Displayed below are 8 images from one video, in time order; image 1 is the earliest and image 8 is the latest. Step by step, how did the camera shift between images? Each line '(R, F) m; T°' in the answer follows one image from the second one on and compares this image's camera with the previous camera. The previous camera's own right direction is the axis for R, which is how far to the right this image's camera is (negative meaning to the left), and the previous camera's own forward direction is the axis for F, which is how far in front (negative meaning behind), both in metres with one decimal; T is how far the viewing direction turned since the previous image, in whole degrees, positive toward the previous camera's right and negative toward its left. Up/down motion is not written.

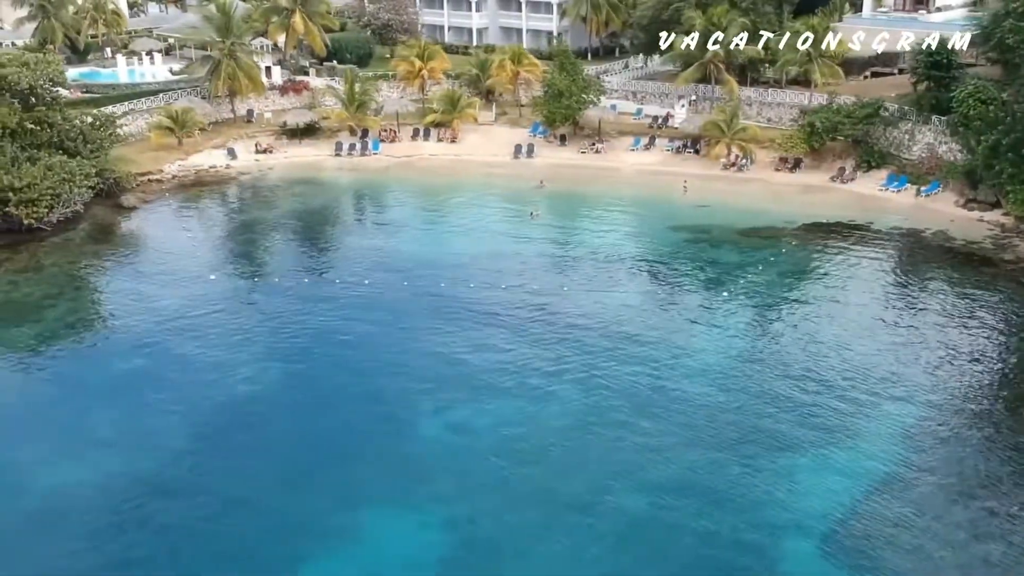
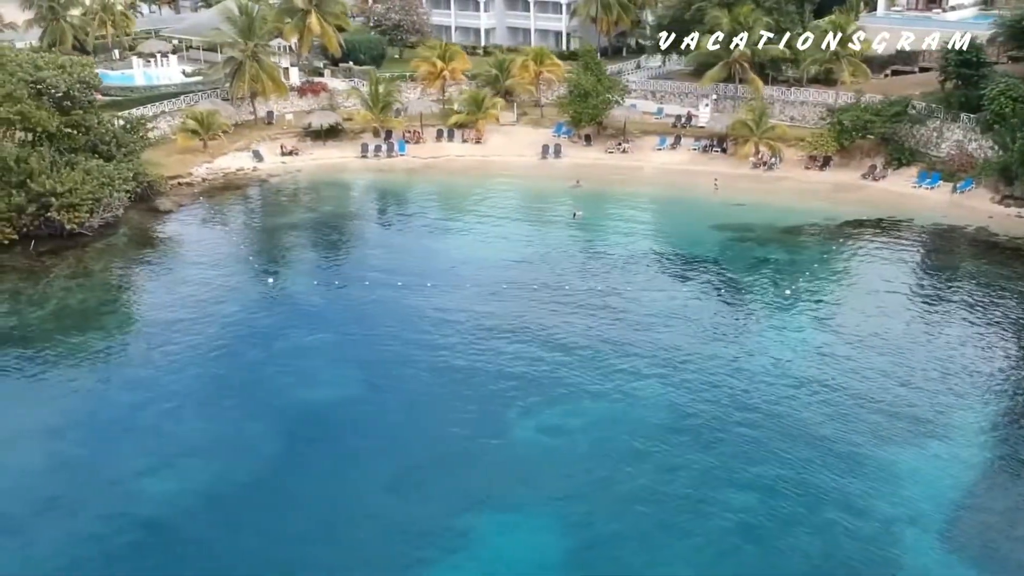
(-3.5, +0.1) m; +2°
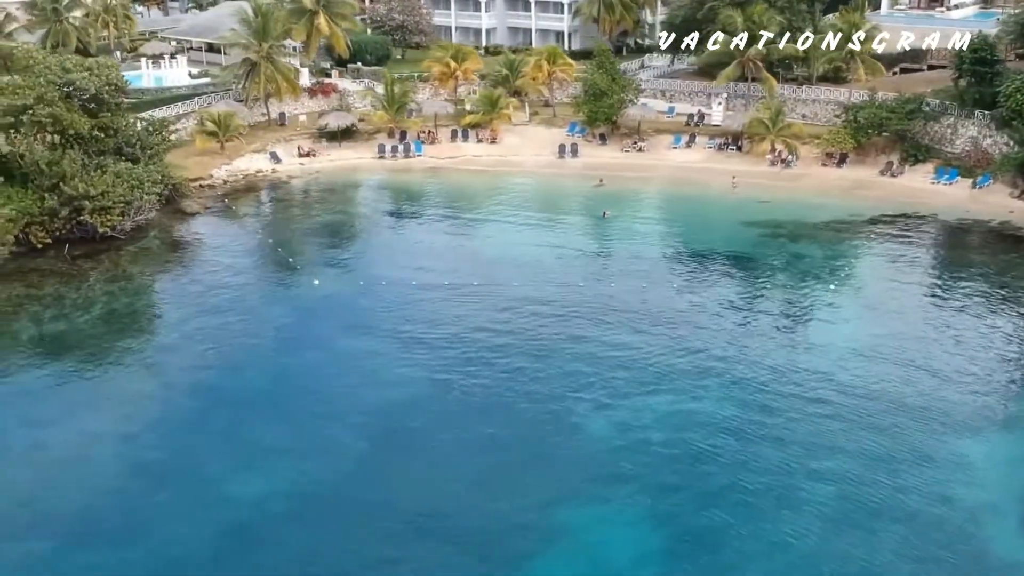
(-2.9, -0.1) m; +2°
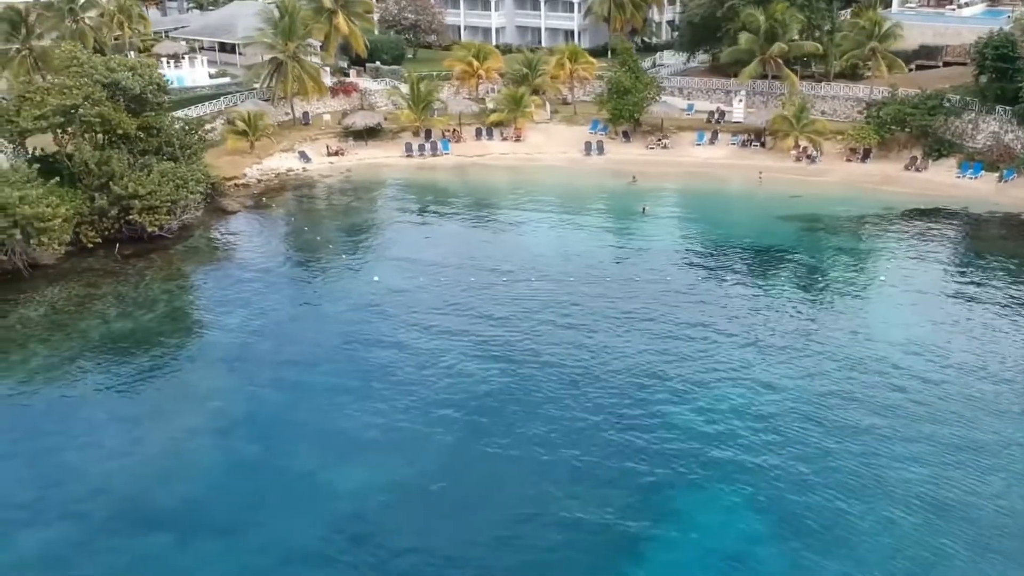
(-3.2, -0.4) m; +2°
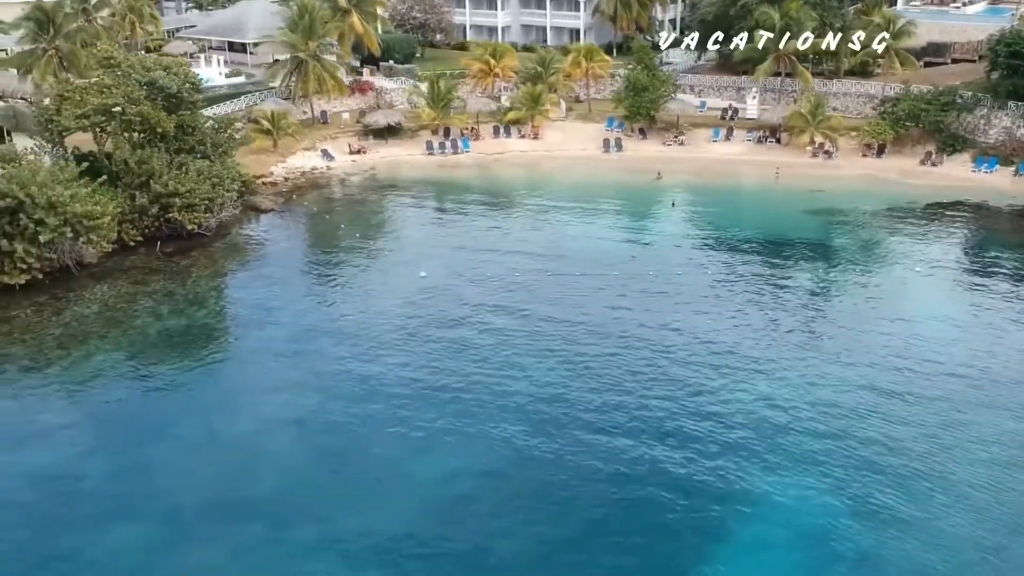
(-2.6, -0.6) m; +1°
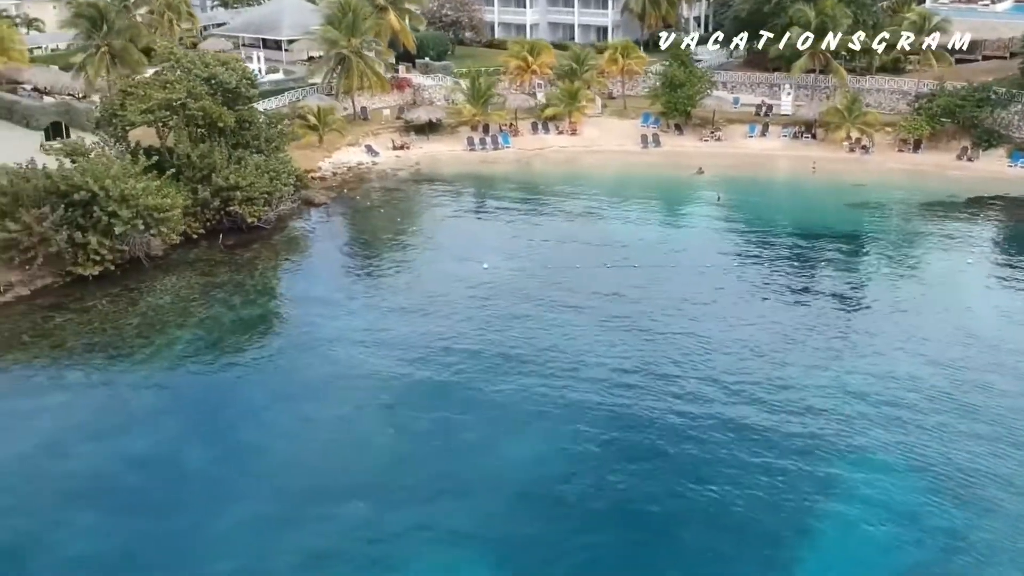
(-2.3, -0.8) m; 0°
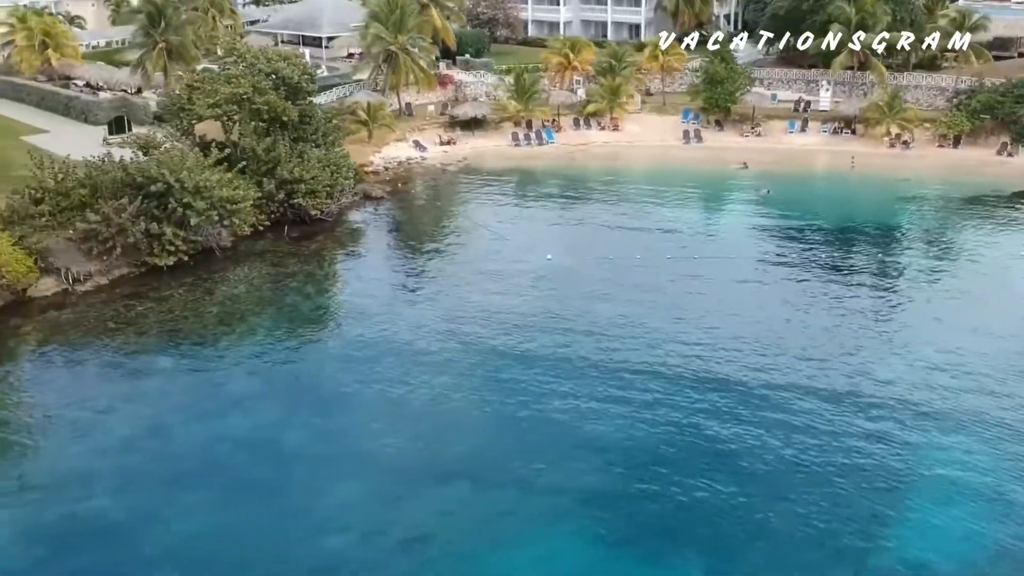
(-2.2, -0.9) m; 0°
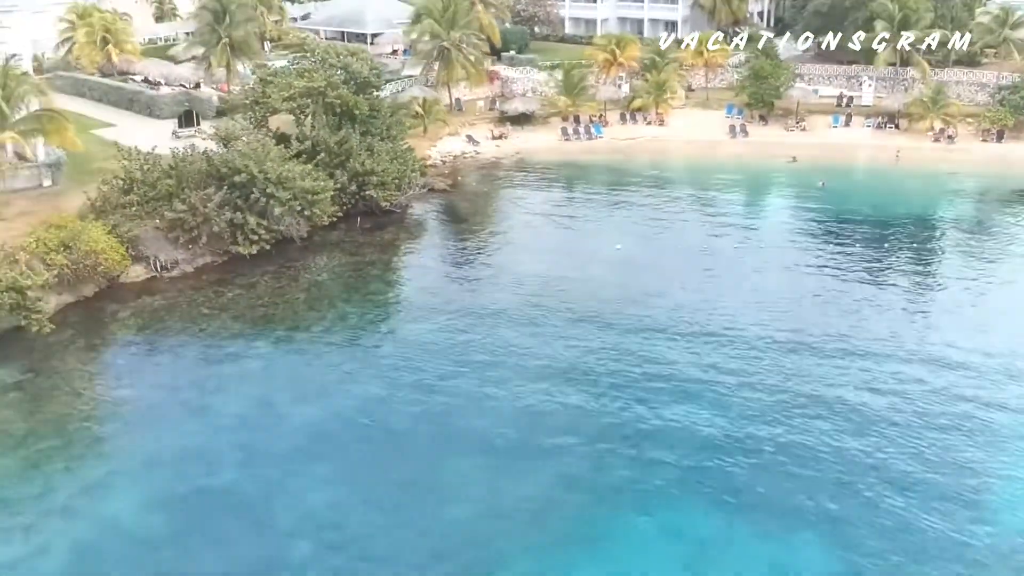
(-2.5, -1.1) m; 0°
